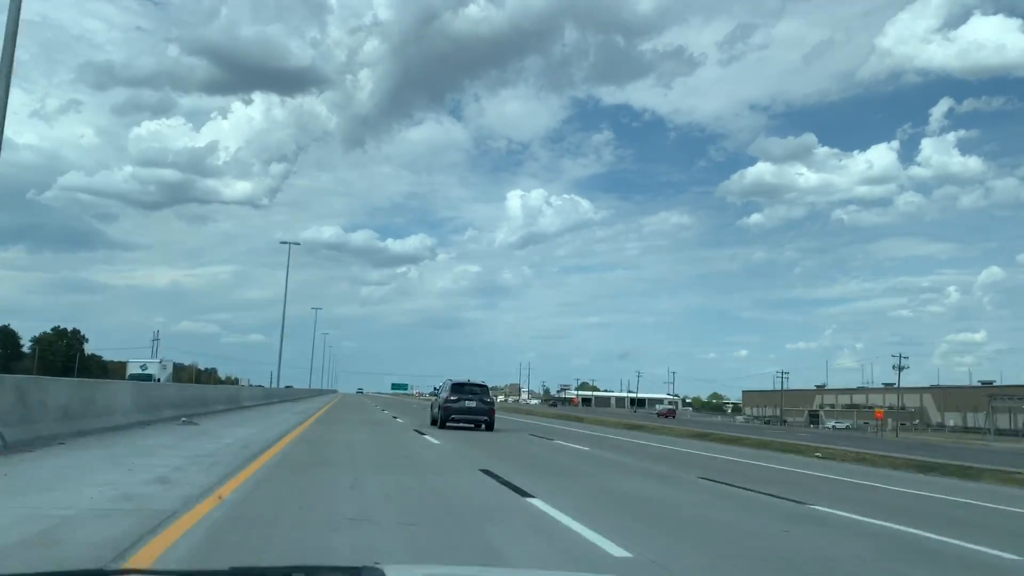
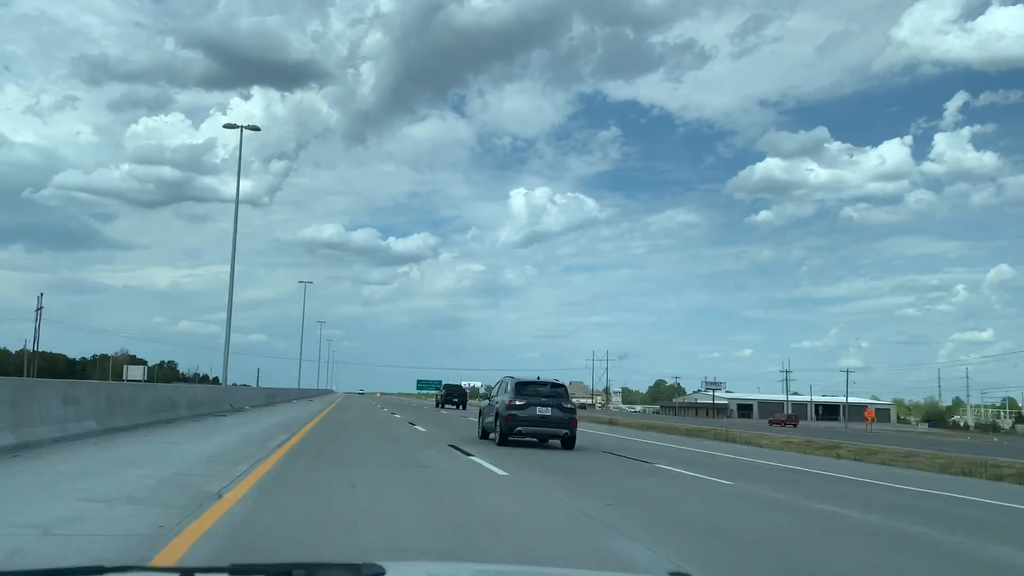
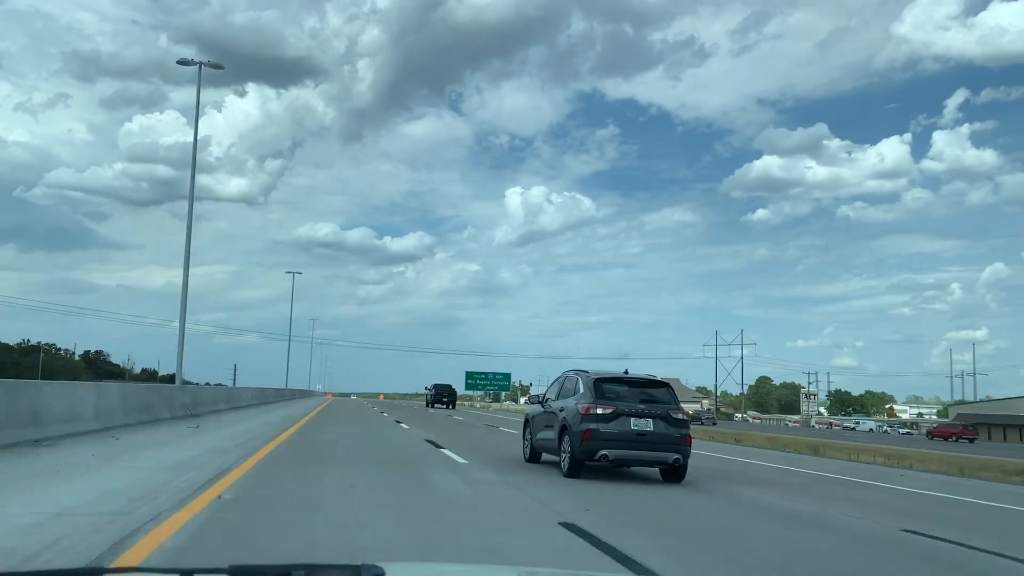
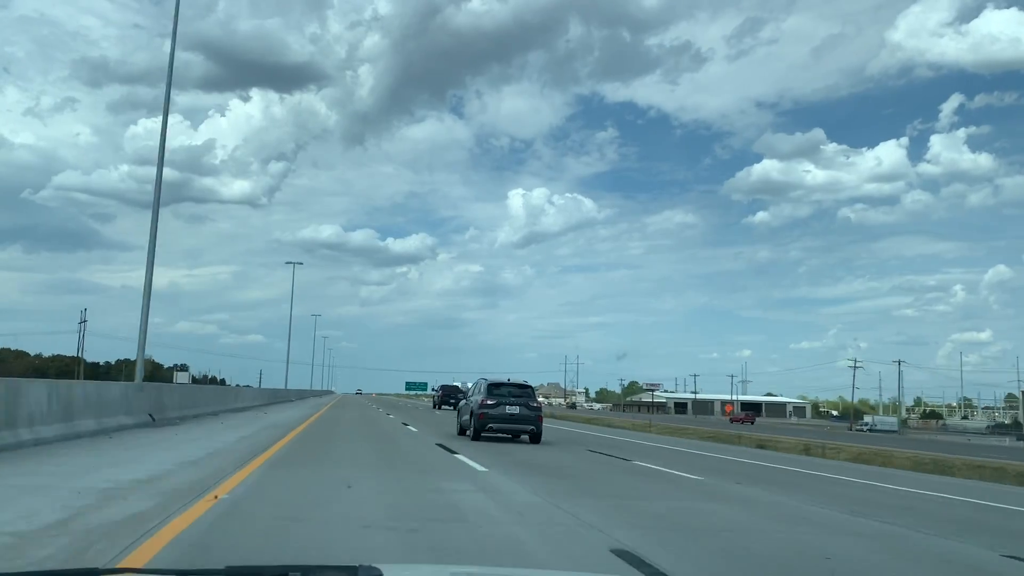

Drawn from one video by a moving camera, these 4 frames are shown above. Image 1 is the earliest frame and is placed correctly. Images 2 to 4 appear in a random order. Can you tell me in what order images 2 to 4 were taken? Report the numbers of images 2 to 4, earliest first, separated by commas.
4, 2, 3
